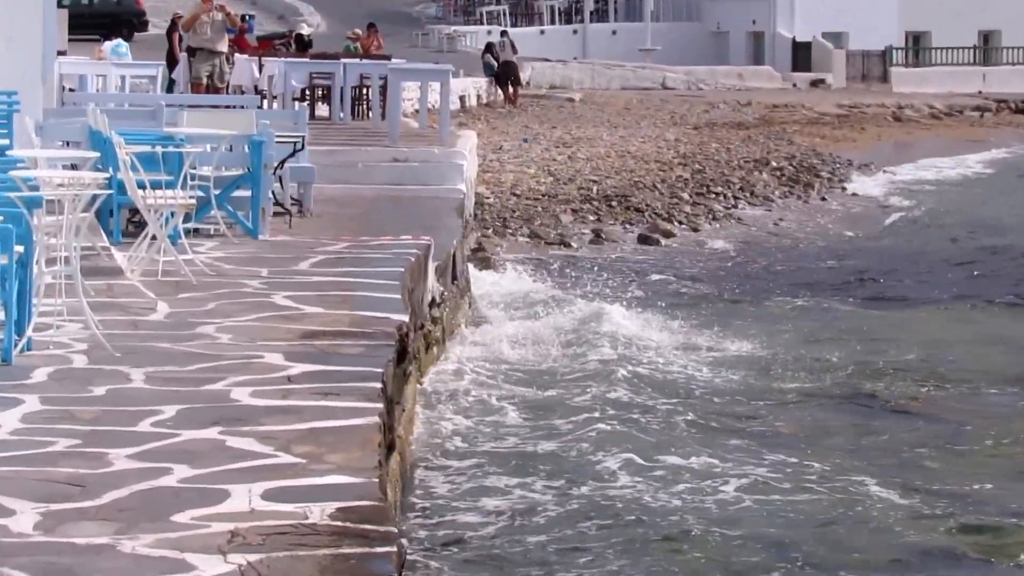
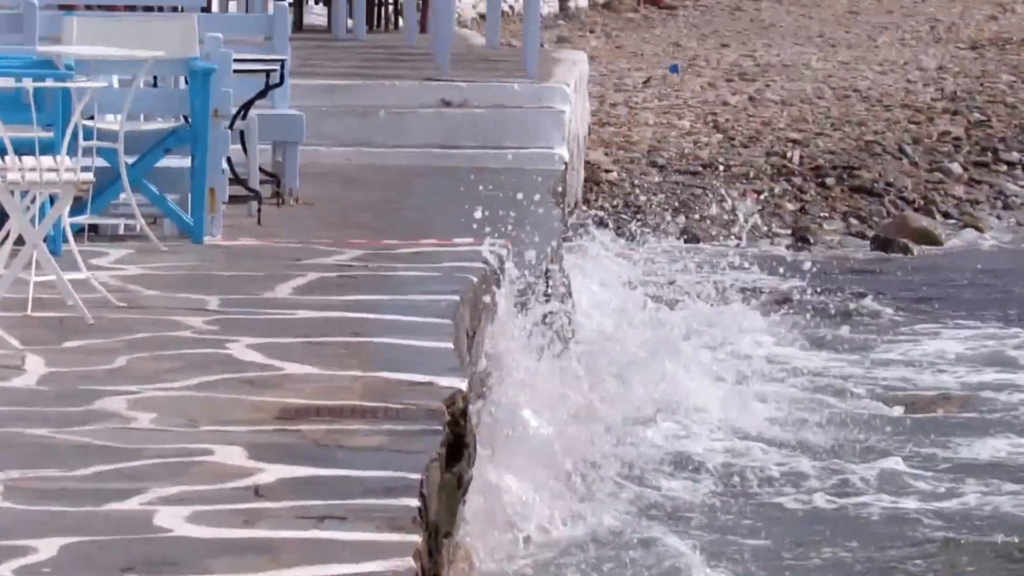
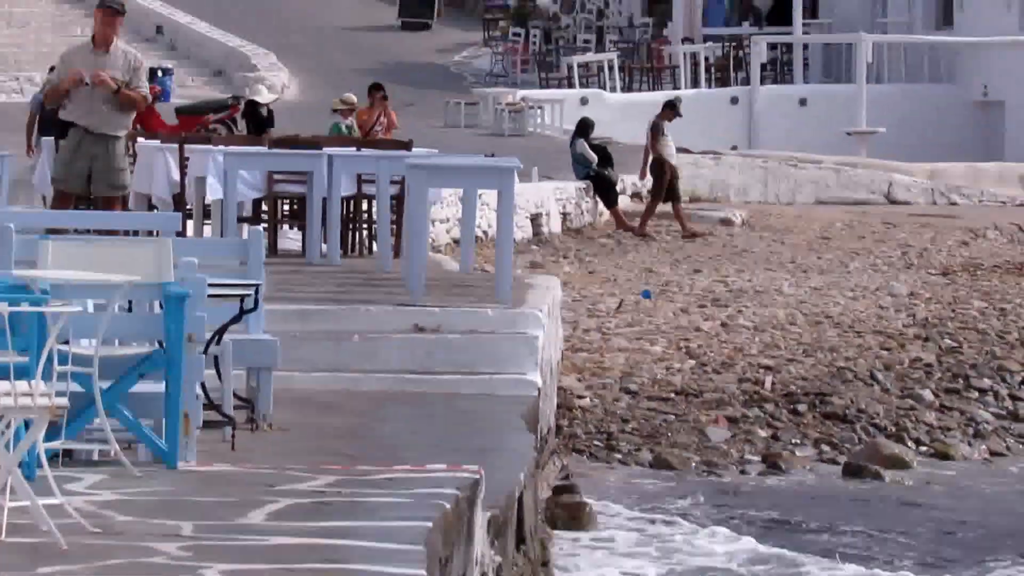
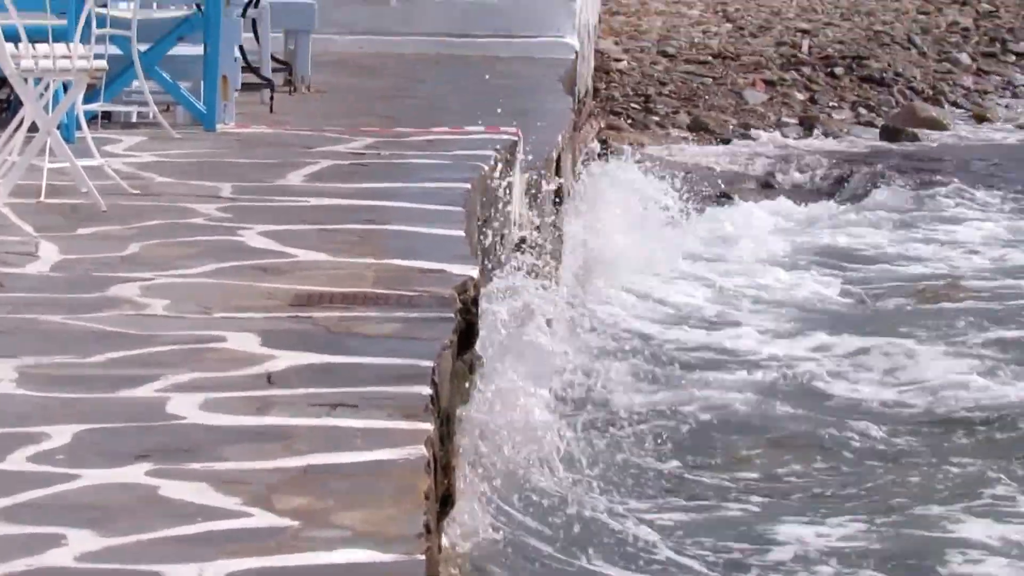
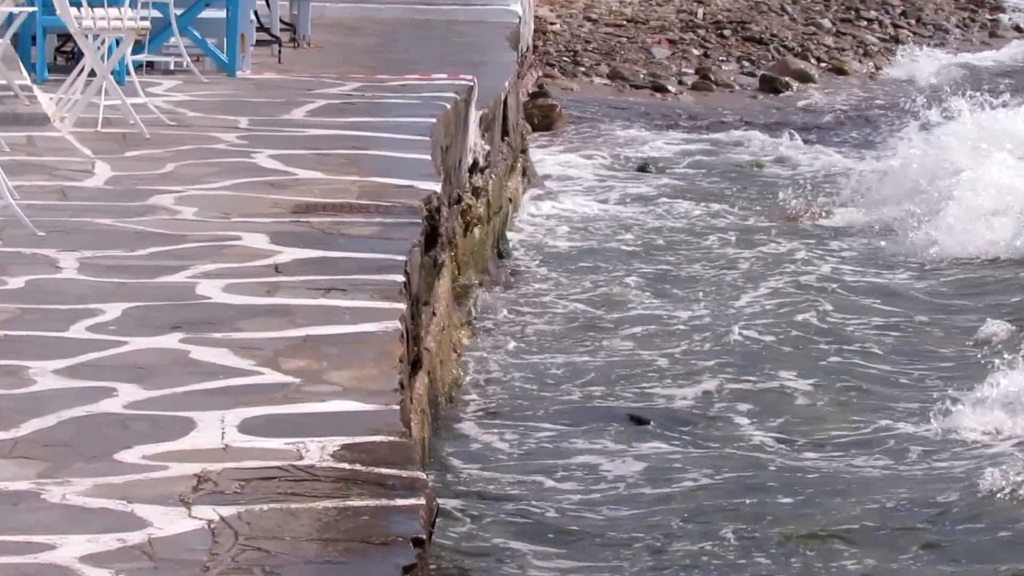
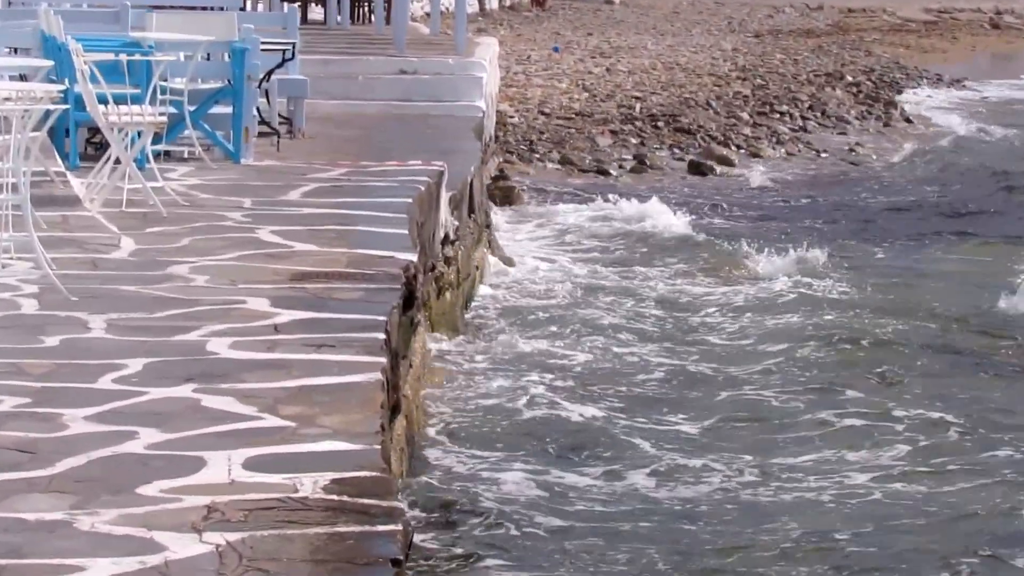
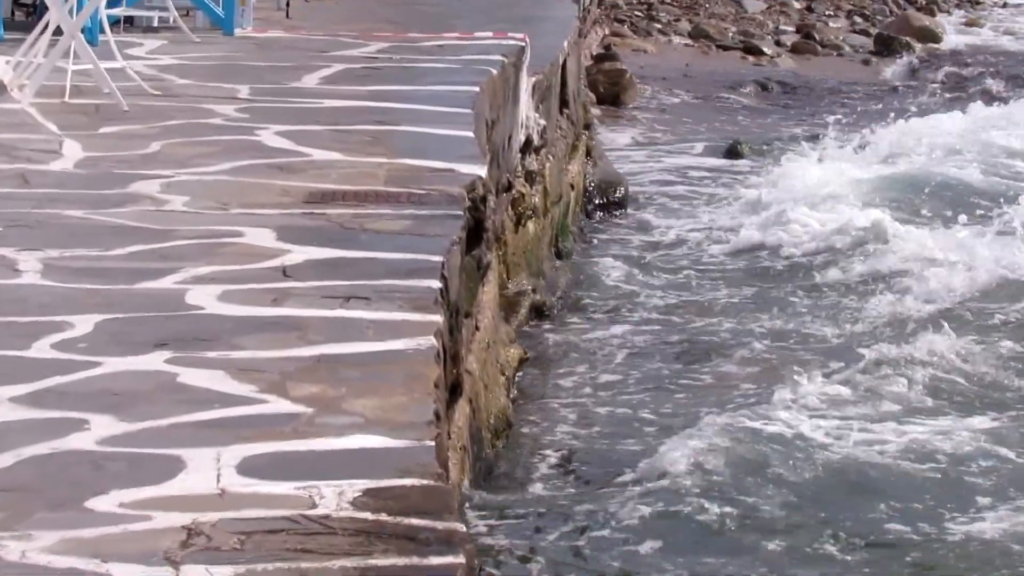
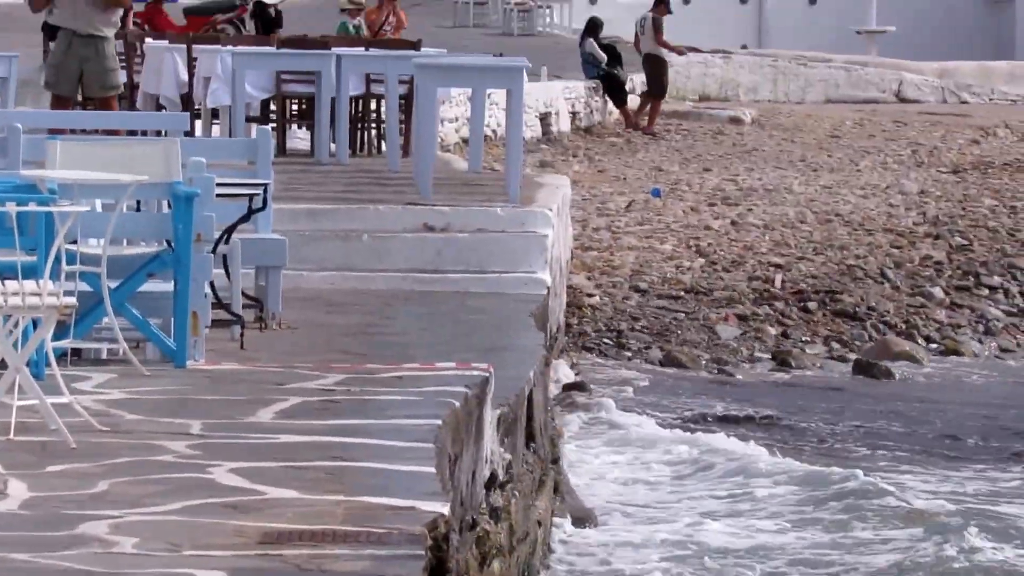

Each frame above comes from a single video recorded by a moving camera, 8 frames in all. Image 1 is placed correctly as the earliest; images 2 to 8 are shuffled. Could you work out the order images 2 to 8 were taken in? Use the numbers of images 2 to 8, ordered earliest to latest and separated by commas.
6, 5, 7, 4, 2, 8, 3
